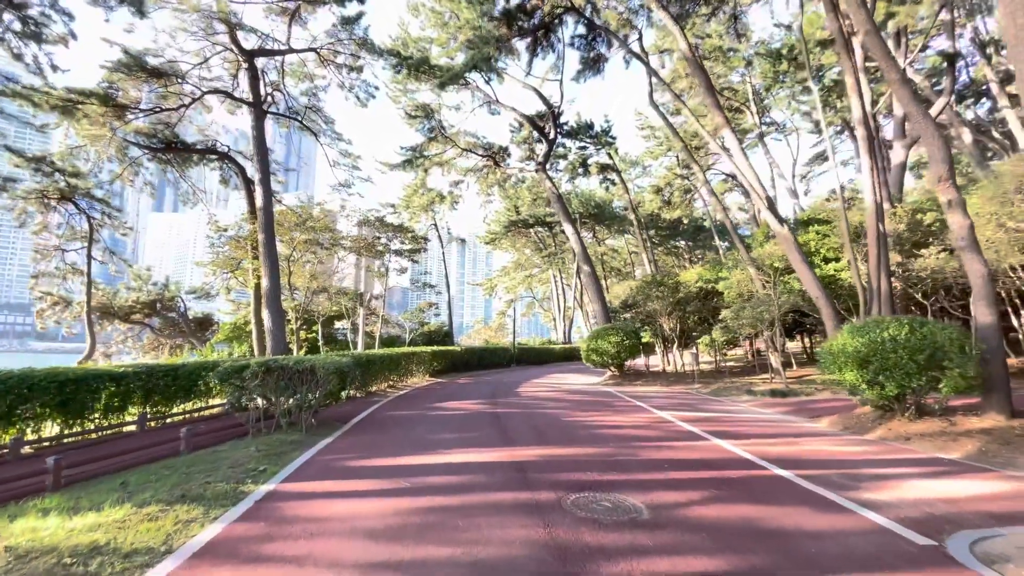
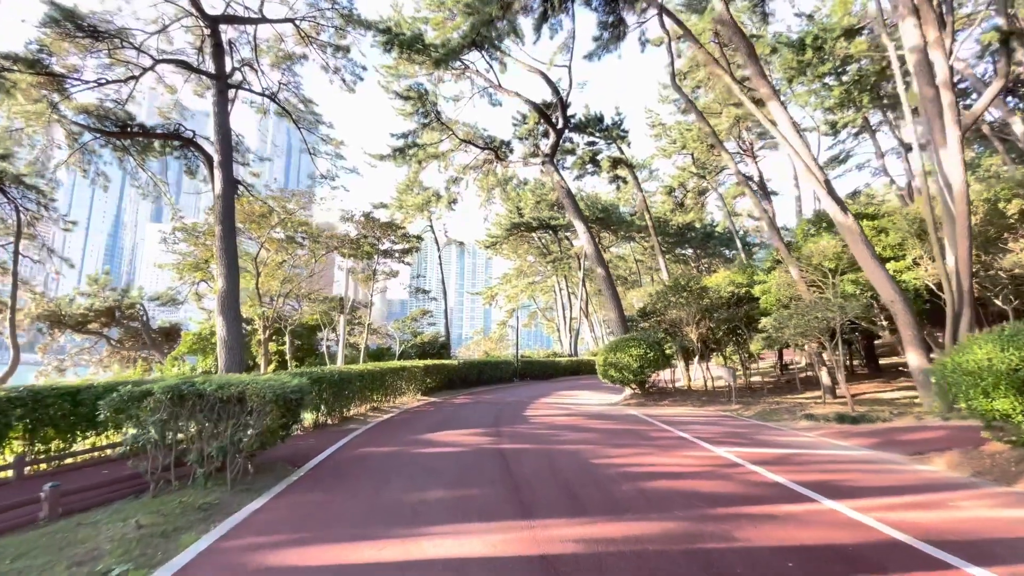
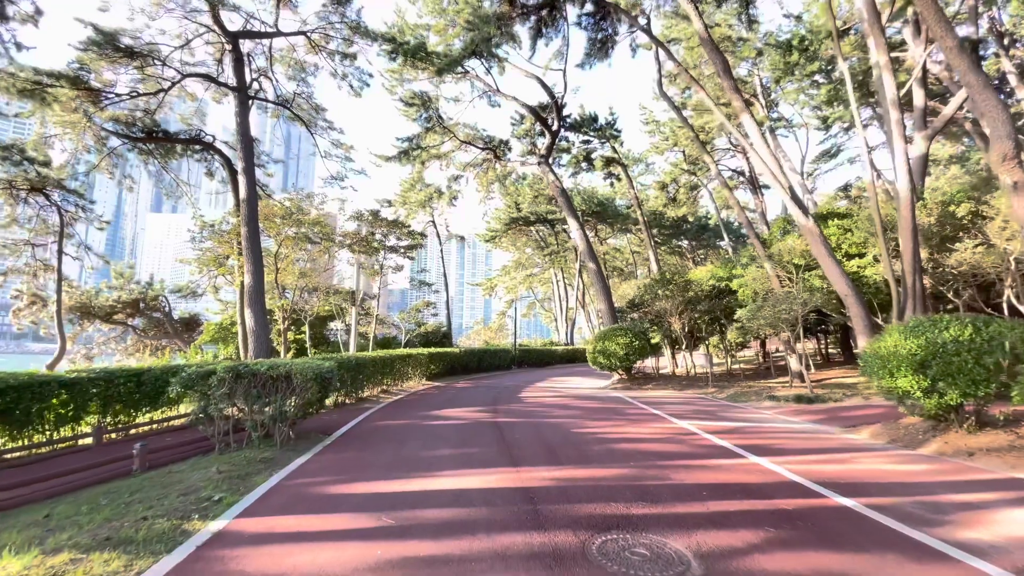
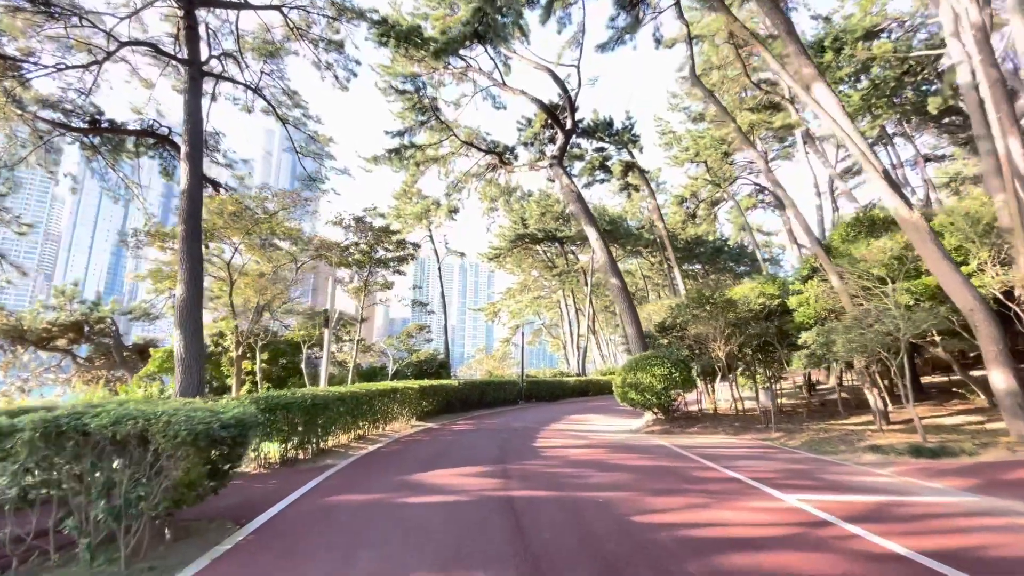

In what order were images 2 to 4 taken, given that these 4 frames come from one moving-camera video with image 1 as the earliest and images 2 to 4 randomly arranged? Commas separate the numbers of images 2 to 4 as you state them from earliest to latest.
3, 2, 4
